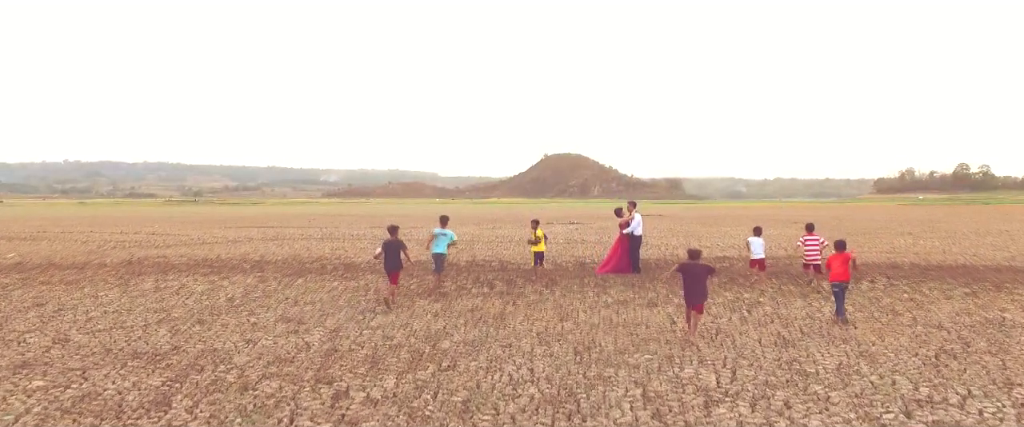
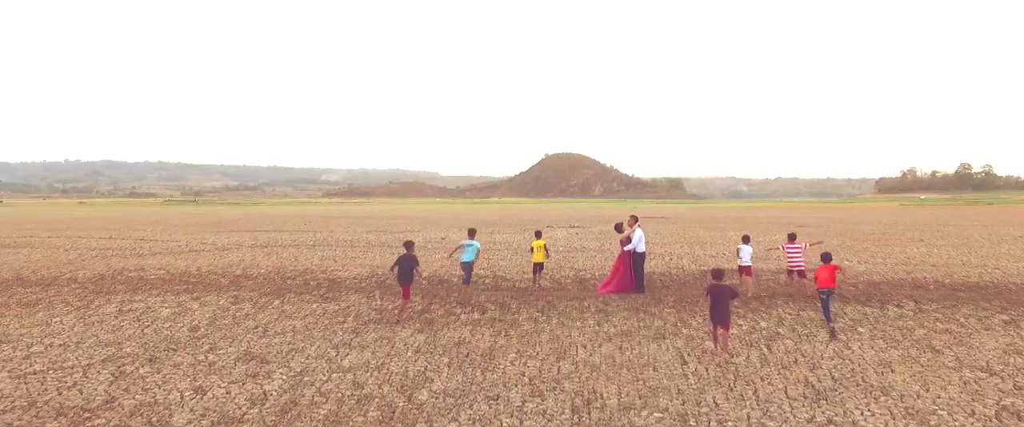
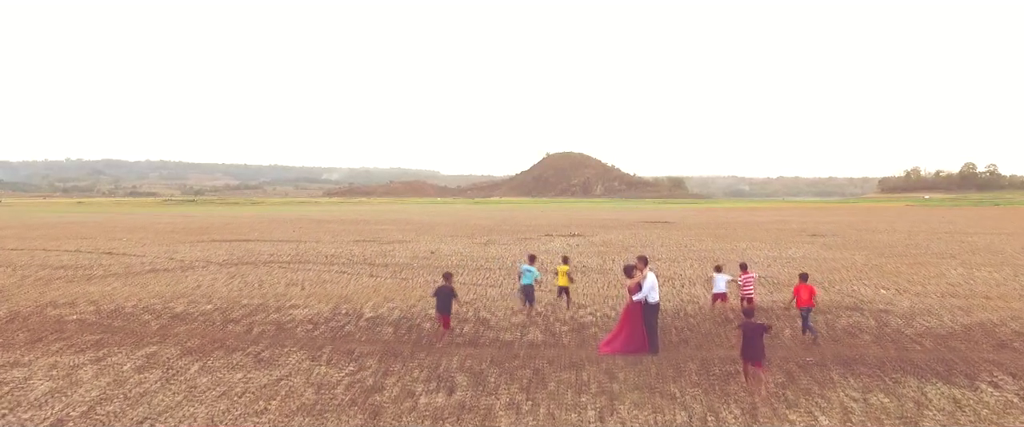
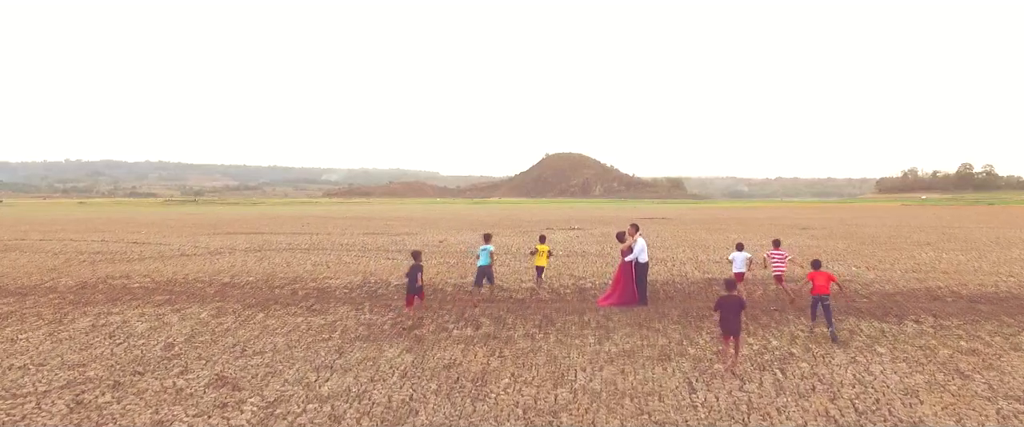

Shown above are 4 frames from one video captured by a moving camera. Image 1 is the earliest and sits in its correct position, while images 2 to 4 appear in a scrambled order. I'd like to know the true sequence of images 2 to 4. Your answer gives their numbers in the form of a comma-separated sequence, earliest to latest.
2, 4, 3
